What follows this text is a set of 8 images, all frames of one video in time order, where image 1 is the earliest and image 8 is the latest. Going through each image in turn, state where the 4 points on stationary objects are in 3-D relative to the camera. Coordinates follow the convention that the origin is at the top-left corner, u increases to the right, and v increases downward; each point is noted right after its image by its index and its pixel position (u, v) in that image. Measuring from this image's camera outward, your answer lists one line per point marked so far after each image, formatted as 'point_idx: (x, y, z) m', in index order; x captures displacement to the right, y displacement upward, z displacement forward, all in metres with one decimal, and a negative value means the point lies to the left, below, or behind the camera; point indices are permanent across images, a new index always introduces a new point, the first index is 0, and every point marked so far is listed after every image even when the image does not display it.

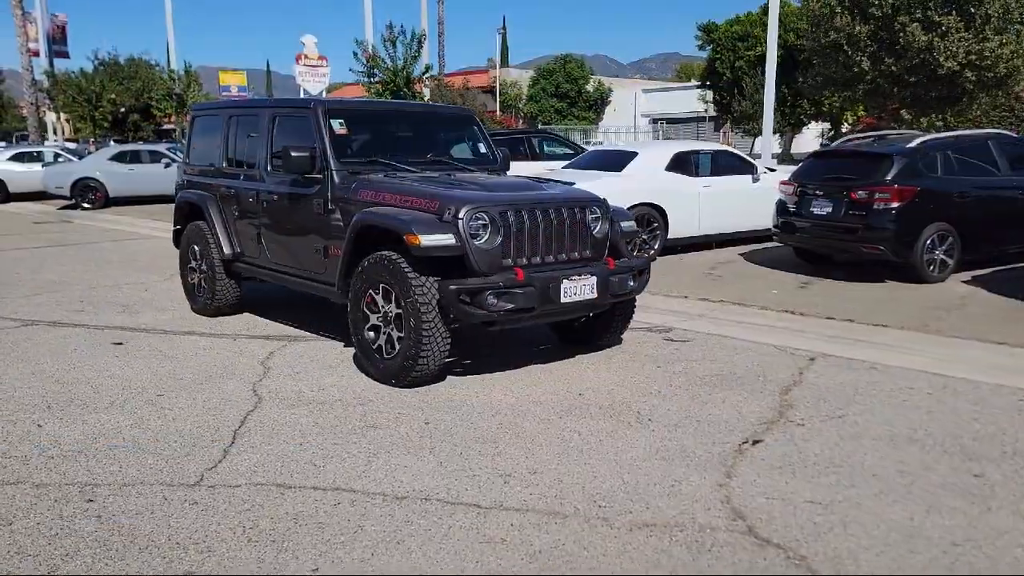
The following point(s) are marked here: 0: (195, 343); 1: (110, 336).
0: (-2.4, -0.4, +7.2) m
1: (-3.1, -0.4, +7.4) m
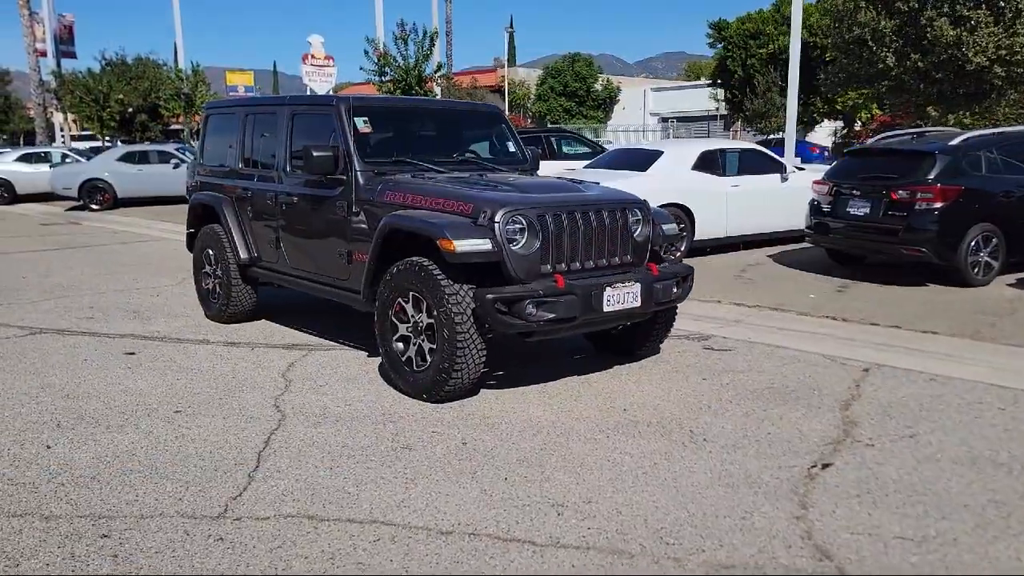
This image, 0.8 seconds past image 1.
0: (-2.2, -0.5, +6.8) m
1: (-2.9, -0.4, +7.0) m
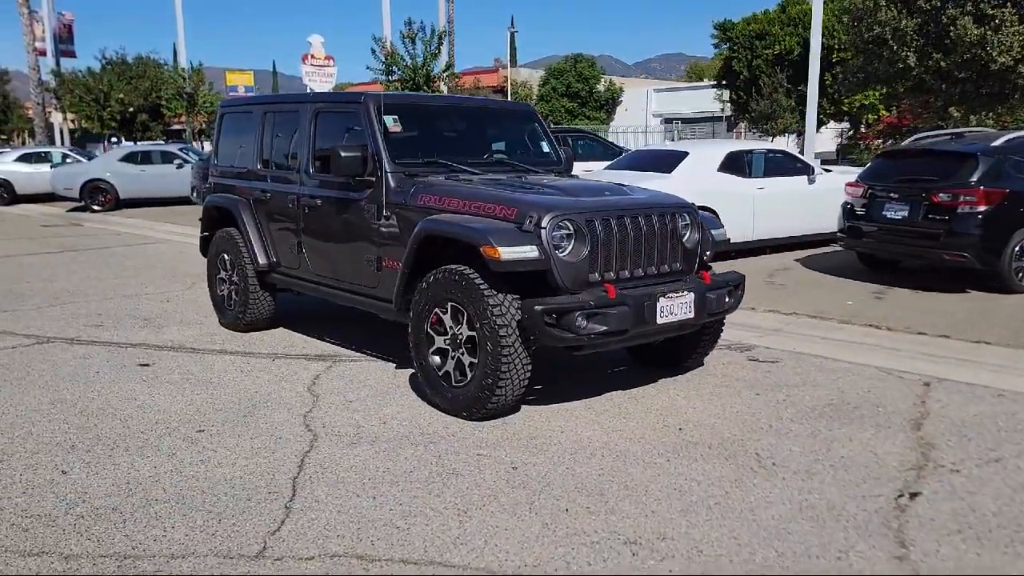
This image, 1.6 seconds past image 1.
0: (-1.9, -0.5, +6.5) m
1: (-2.6, -0.5, +6.7) m
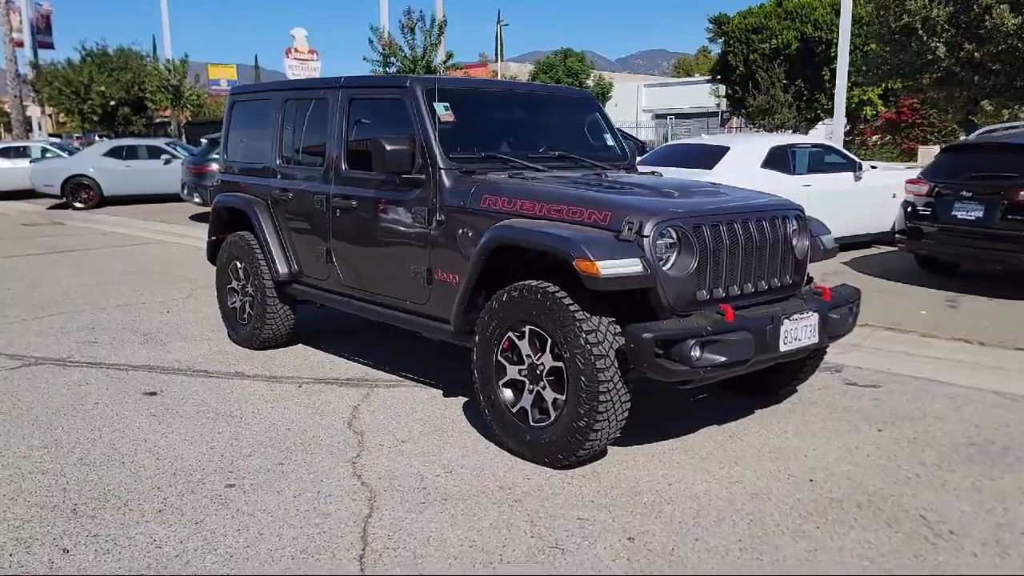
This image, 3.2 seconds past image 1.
0: (-1.5, -0.6, +5.6) m
1: (-2.2, -0.6, +5.7) m
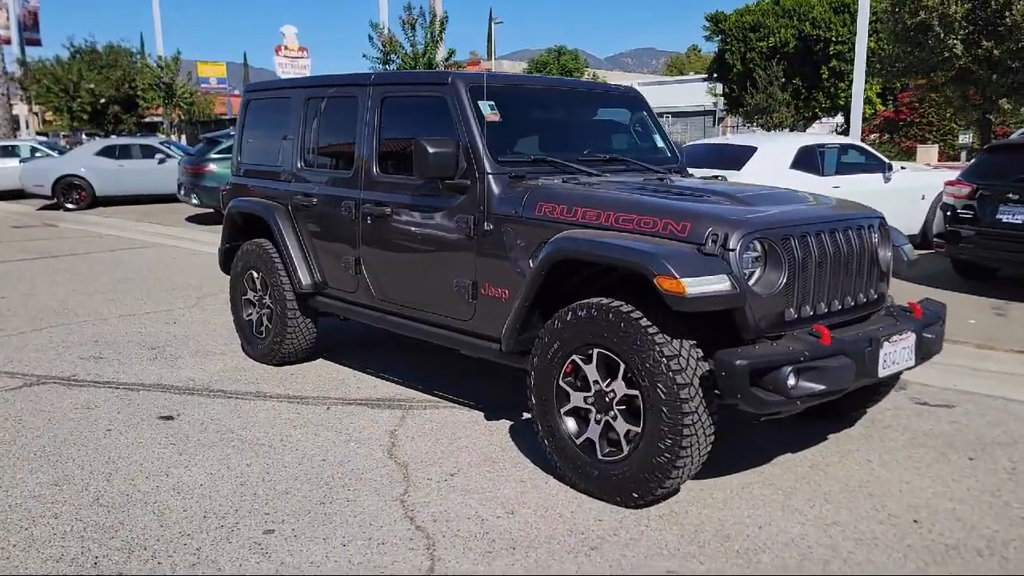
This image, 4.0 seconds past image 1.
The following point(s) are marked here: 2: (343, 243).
0: (-1.3, -0.7, +5.1) m
1: (-2.0, -0.6, +5.3) m
2: (-1.0, +0.3, +5.6) m
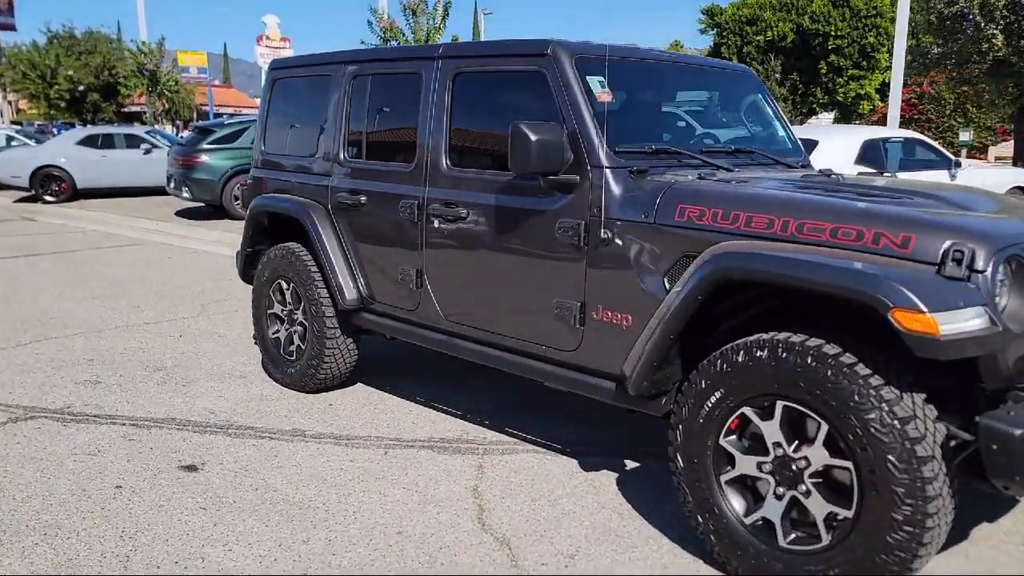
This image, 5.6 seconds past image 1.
0: (-0.8, -0.8, +4.1) m
1: (-1.5, -0.7, +4.3) m
2: (-0.5, +0.2, +4.7) m
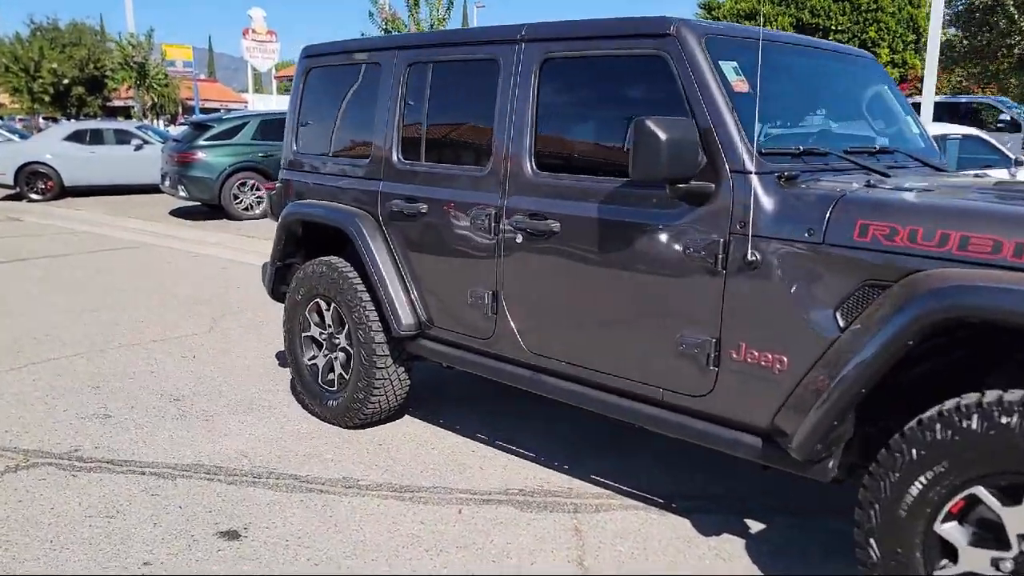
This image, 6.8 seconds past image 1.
0: (-0.4, -0.9, +3.4) m
1: (-1.2, -0.8, +3.6) m
2: (-0.2, +0.1, +3.9) m
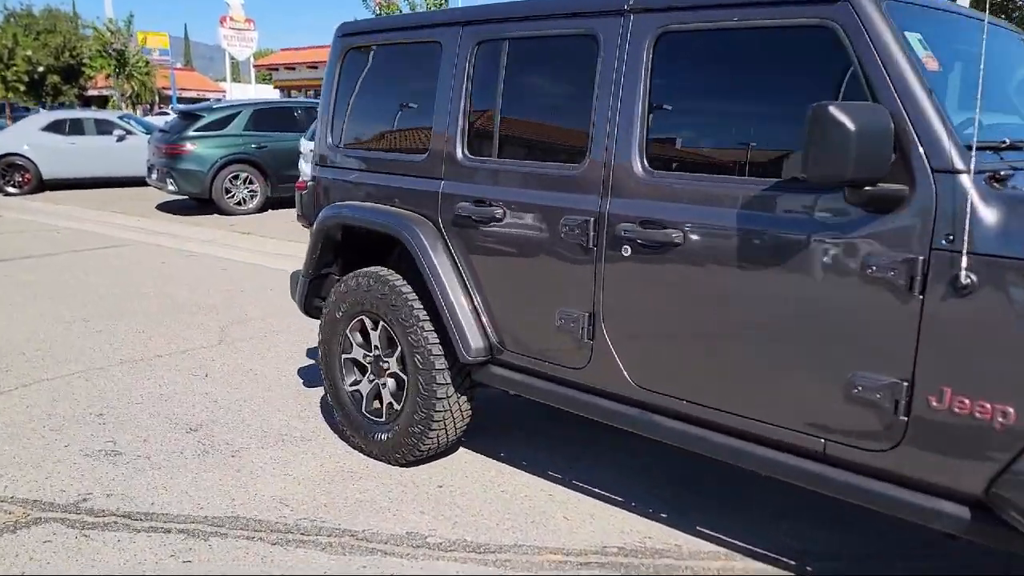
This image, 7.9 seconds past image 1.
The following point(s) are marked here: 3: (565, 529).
0: (-0.1, -1.0, +2.8) m
1: (-0.8, -0.9, +2.9) m
2: (+0.2, 0.0, +3.3) m
3: (+0.2, -0.9, +3.4) m
